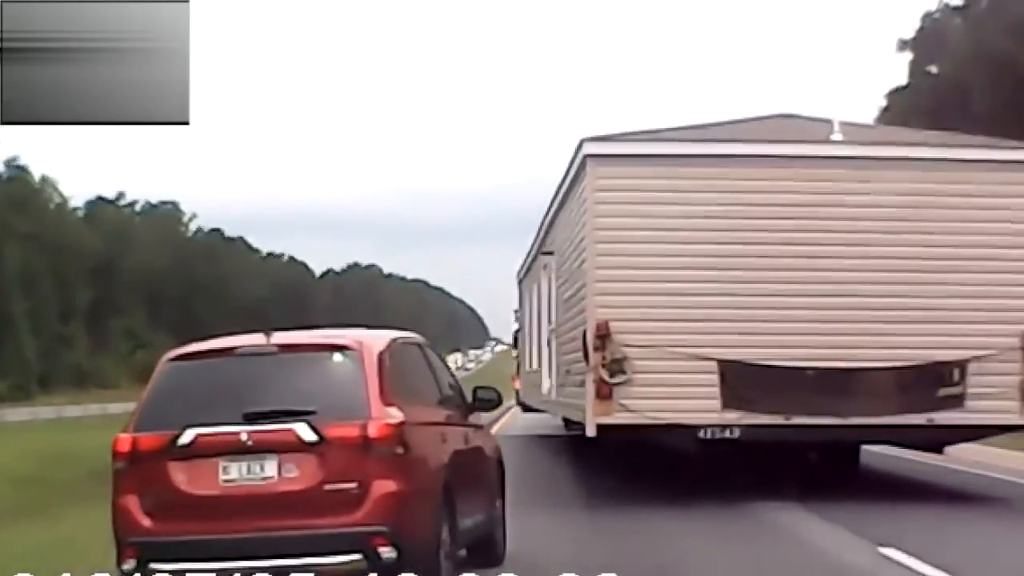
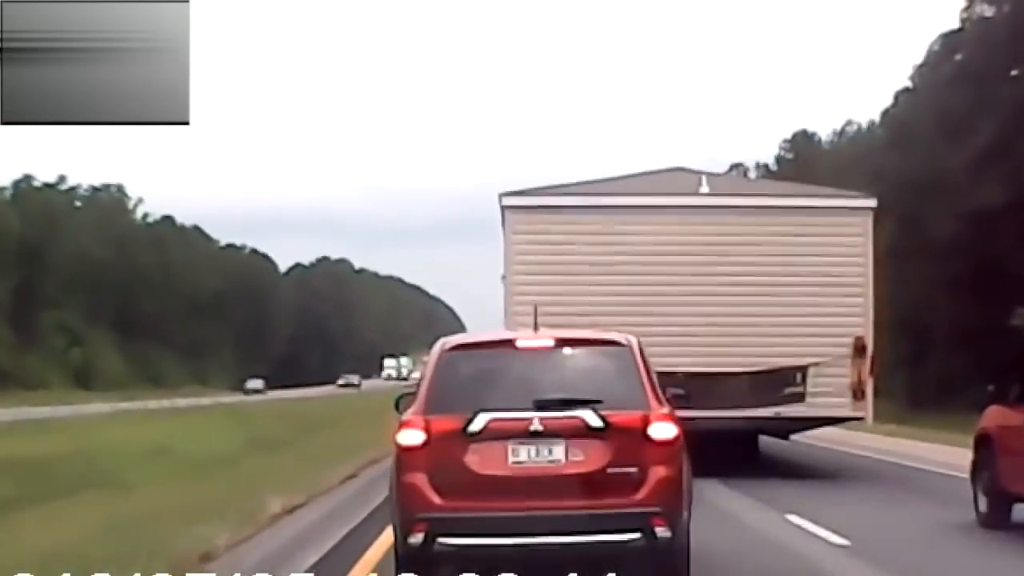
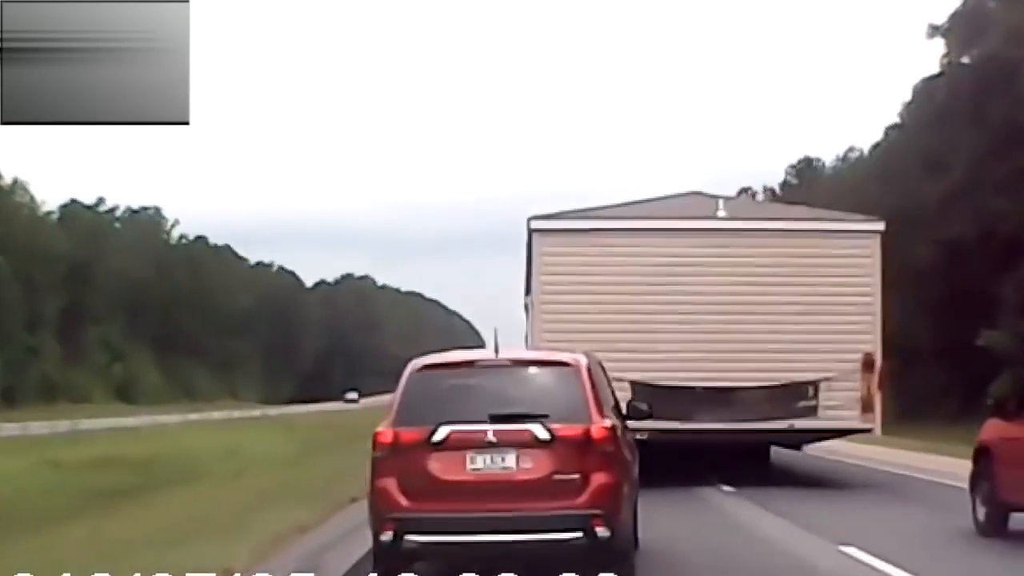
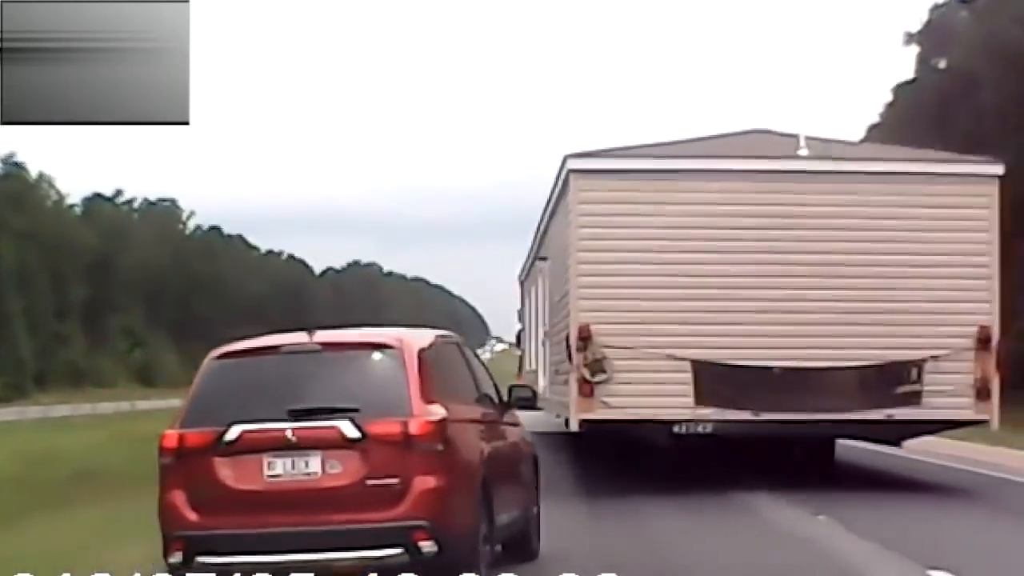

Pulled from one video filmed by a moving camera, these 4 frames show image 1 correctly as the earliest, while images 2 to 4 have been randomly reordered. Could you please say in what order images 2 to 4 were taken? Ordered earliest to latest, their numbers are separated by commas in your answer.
4, 3, 2
